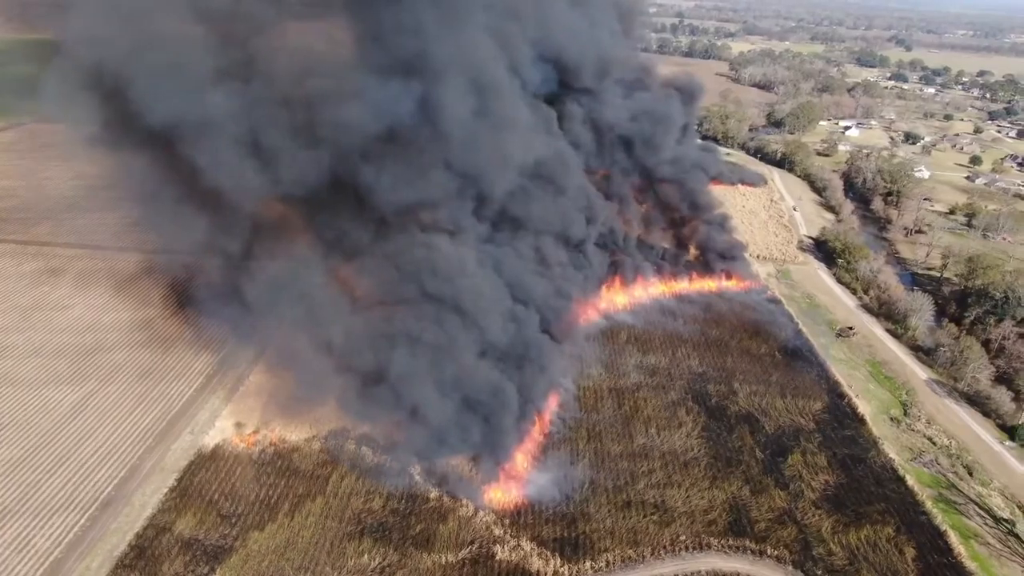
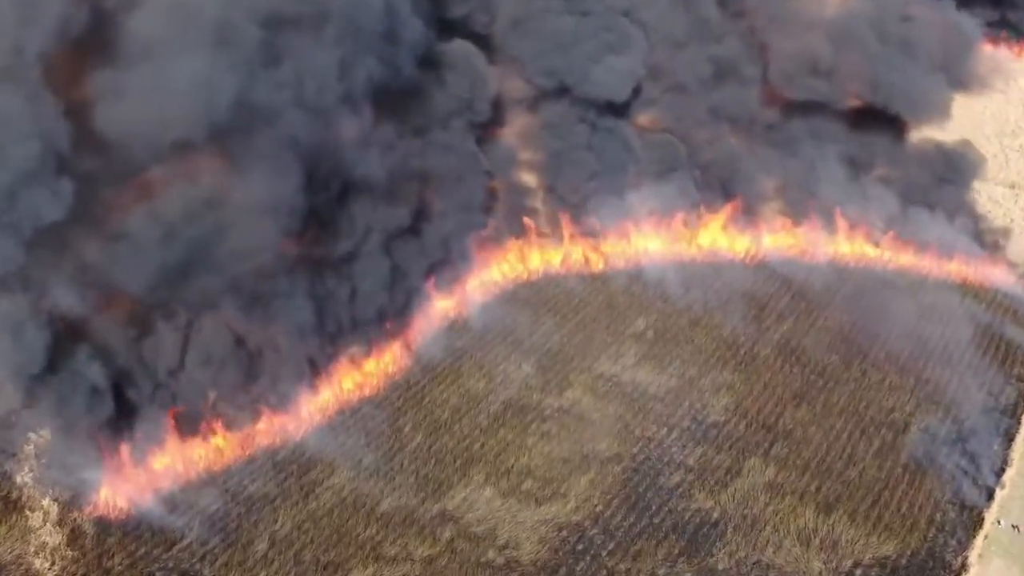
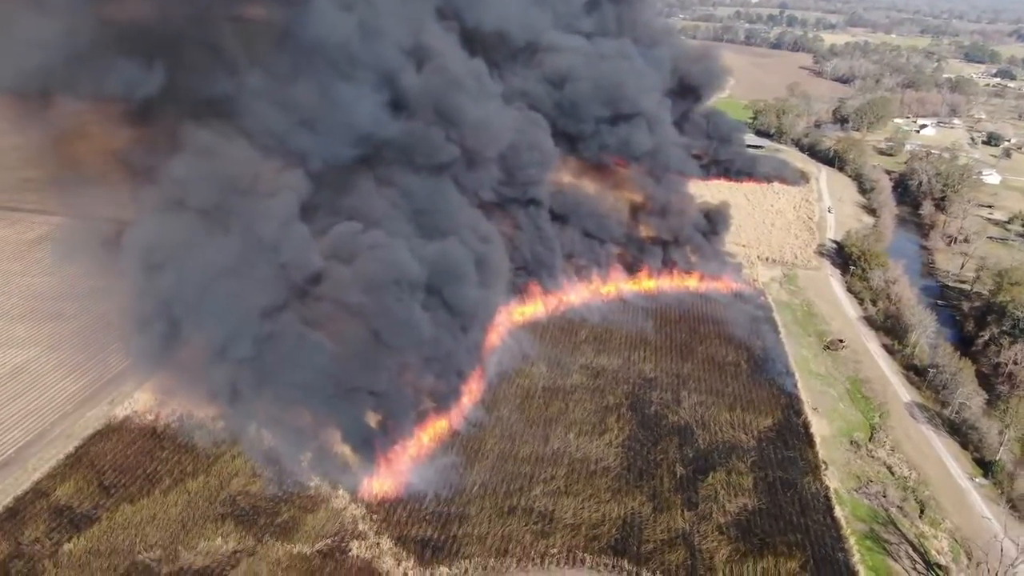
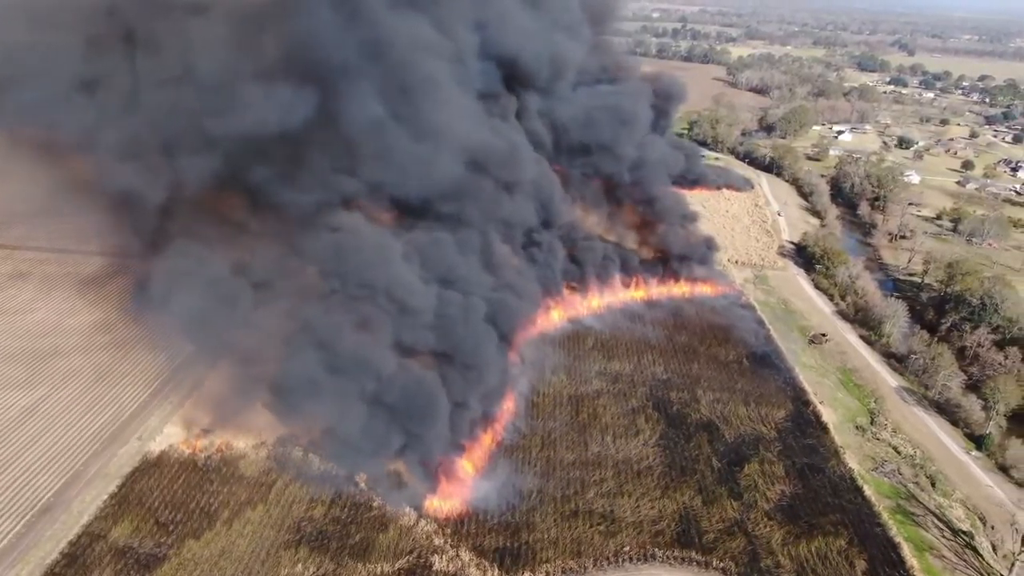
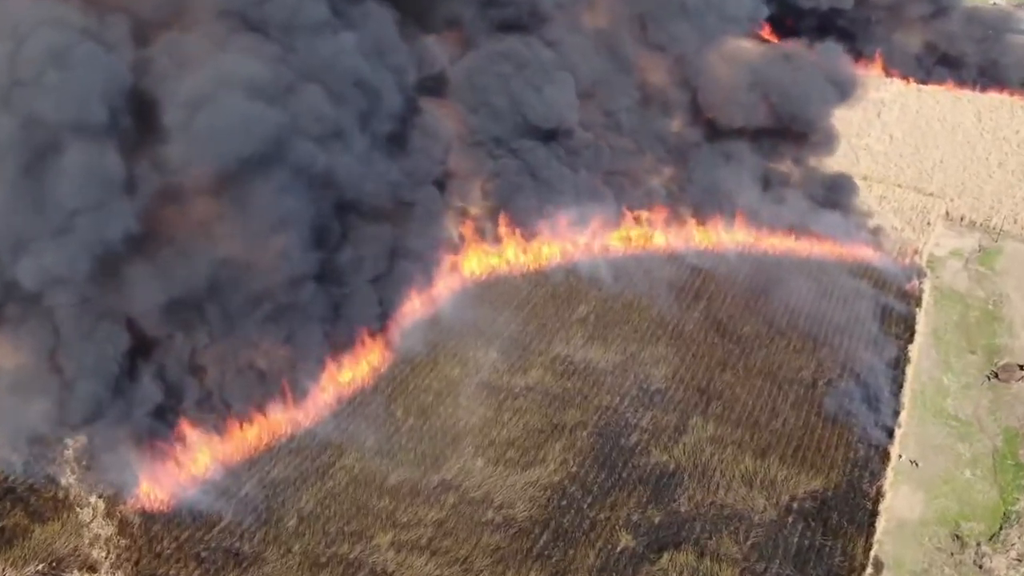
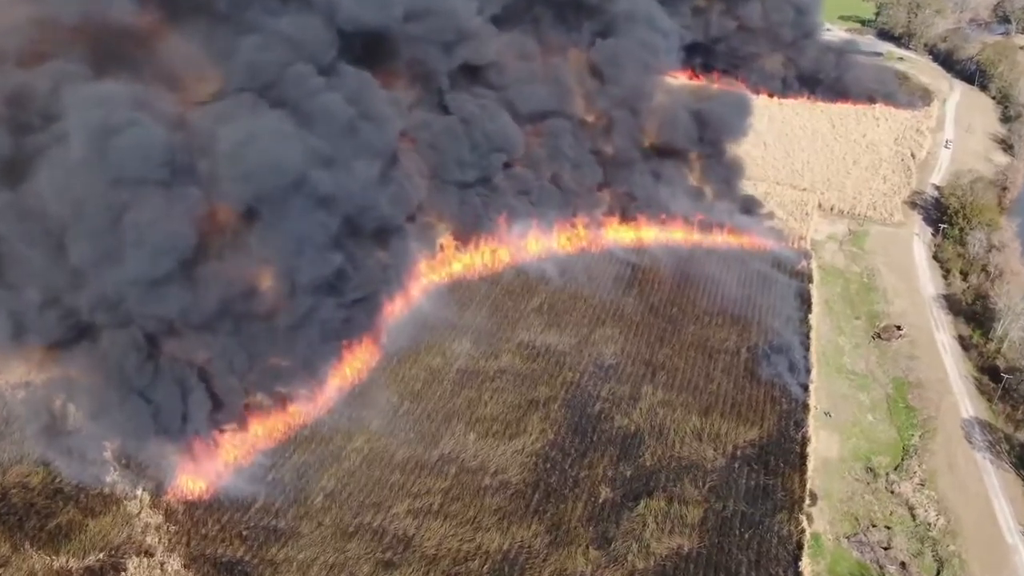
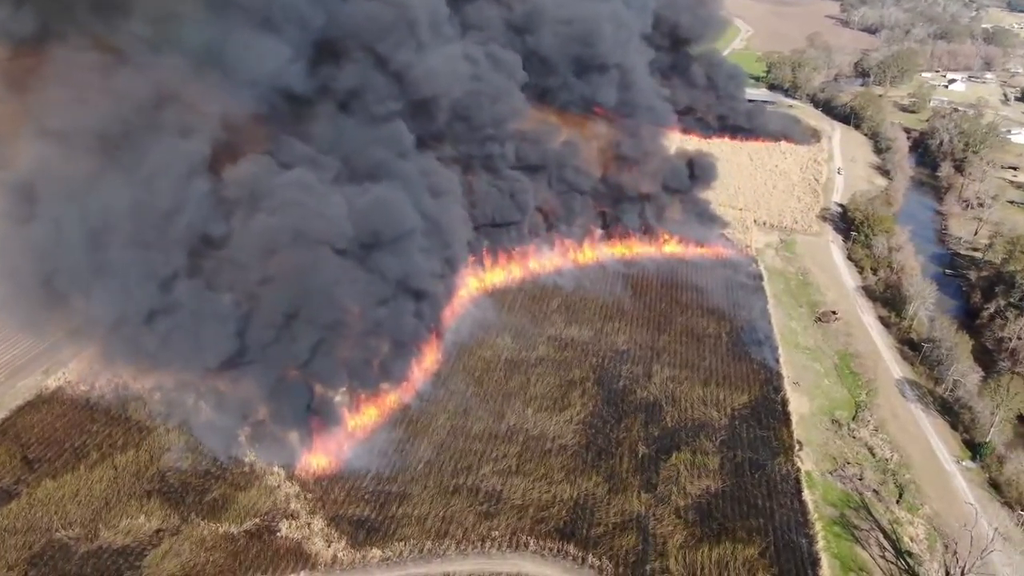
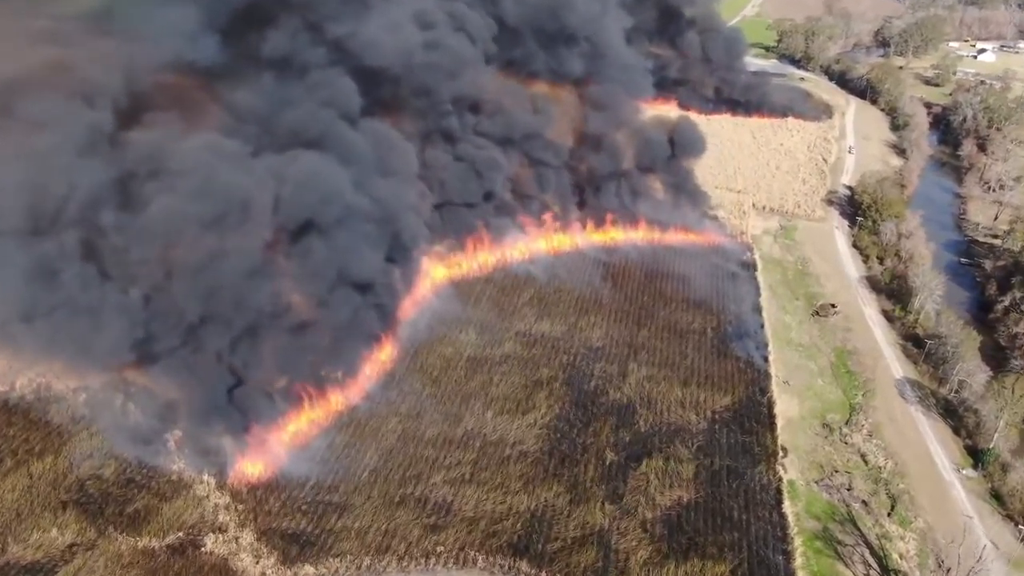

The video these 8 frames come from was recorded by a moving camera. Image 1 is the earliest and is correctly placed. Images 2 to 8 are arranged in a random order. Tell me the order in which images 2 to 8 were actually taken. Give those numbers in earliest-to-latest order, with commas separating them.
4, 3, 7, 8, 6, 5, 2
